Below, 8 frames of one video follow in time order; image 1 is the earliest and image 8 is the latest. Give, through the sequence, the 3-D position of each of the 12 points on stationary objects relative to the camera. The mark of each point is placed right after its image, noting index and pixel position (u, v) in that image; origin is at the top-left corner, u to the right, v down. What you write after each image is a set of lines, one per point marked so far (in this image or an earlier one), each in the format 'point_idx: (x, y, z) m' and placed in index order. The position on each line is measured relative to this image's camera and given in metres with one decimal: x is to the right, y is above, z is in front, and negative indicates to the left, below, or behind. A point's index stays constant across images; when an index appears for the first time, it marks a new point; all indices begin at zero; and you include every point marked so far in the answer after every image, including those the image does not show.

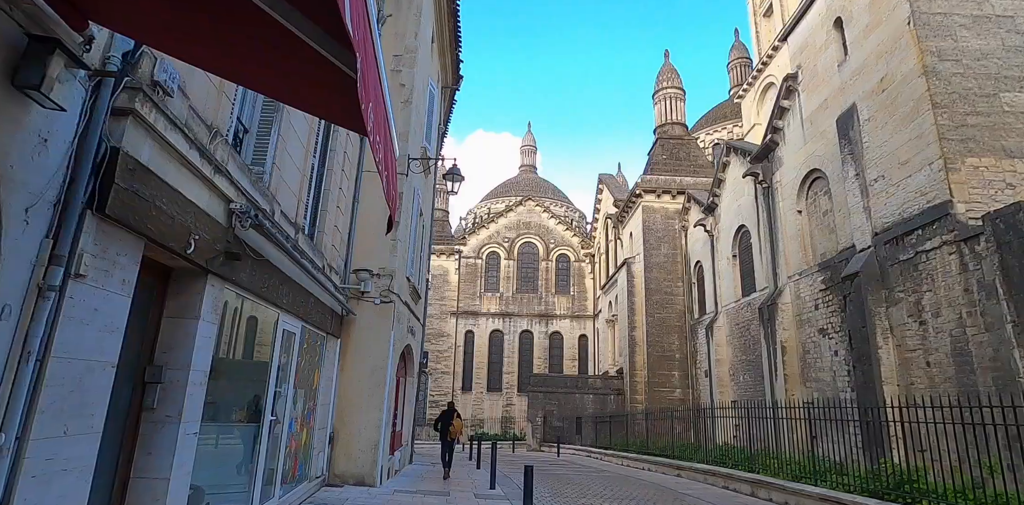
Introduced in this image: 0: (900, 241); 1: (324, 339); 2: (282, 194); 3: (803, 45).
0: (+6.9, +0.2, +10.2) m
1: (-2.2, -1.0, +6.6) m
2: (-1.9, +0.5, +4.8) m
3: (+7.5, +5.2, +14.6) m
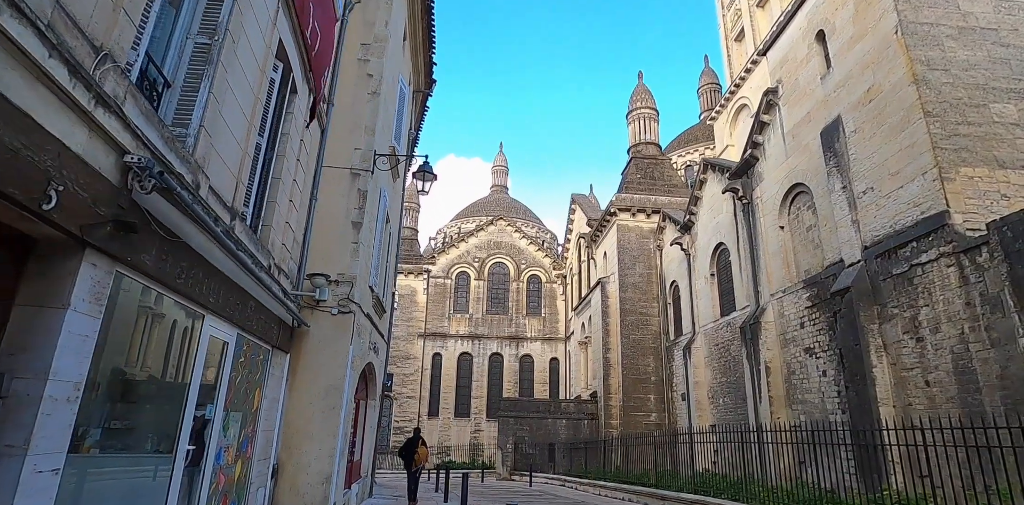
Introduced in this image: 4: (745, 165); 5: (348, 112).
0: (+6.5, 0.0, +9.8) m
1: (-2.4, -1.0, +5.7) m
2: (-2.0, +0.6, +3.9) m
3: (+6.8, +4.8, +14.4) m
4: (+6.2, +2.3, +15.3) m
5: (-2.3, +2.0, +8.0) m
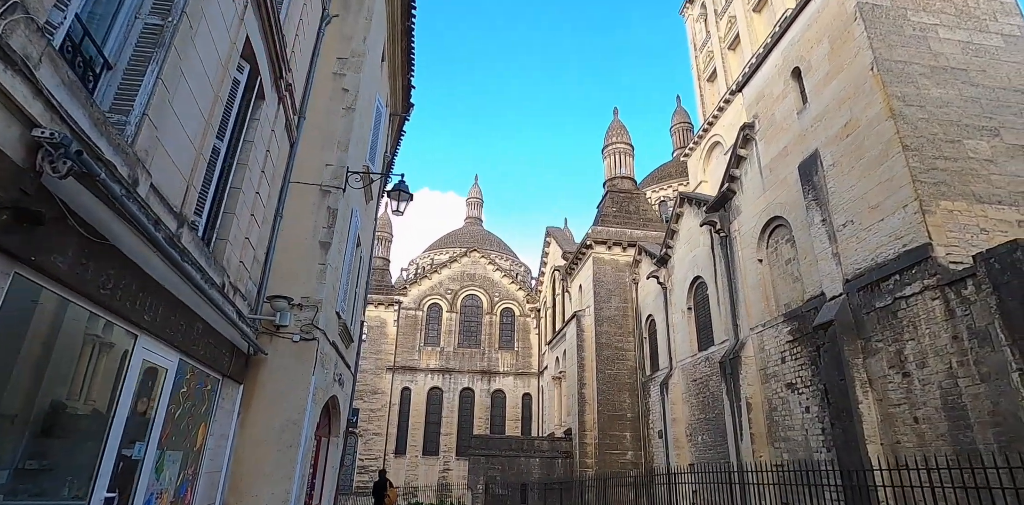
0: (+6.1, -0.6, +9.6) m
1: (-2.6, -1.1, +5.1) m
2: (-2.1, +0.5, +3.4) m
3: (+6.3, +4.0, +14.6) m
4: (+5.6, +1.4, +15.3) m
5: (-2.5, +1.7, +7.5) m
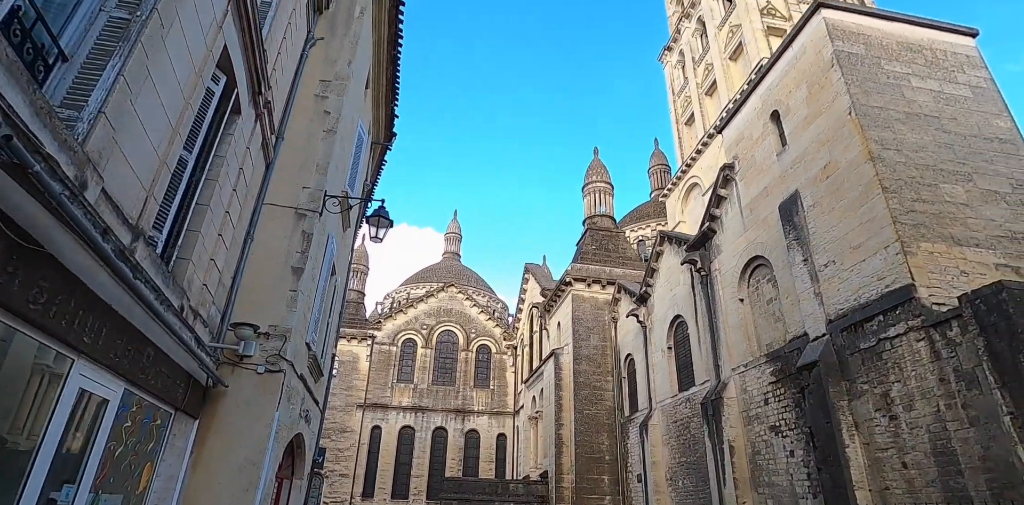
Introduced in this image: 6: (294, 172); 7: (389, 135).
0: (+5.7, -1.2, +9.5) m
1: (-2.7, -1.3, +4.6) m
2: (-2.1, +0.4, +3.1) m
3: (+5.8, +3.0, +14.8) m
4: (+5.1, +0.4, +15.3) m
5: (-2.7, +1.3, +7.3) m
6: (-2.7, +1.0, +7.1) m
7: (-2.7, +2.6, +12.7) m
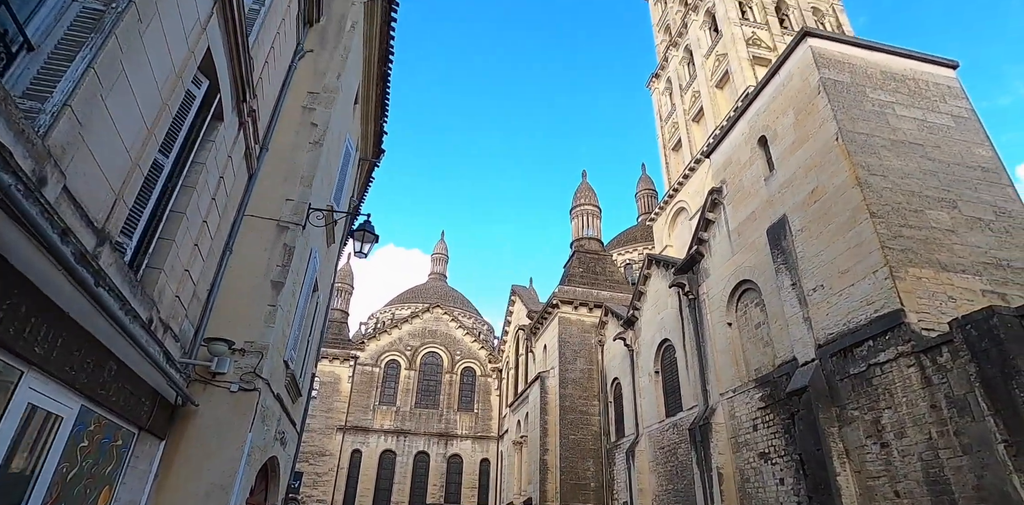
0: (+5.5, -1.6, +9.5) m
1: (-2.8, -1.4, +4.3) m
2: (-2.2, +0.4, +2.9) m
3: (+5.6, +2.3, +14.9) m
4: (+4.7, -0.2, +15.3) m
5: (-2.8, +1.1, +7.1) m
6: (-2.8, +0.8, +6.9) m
7: (-2.9, +2.2, +12.6) m
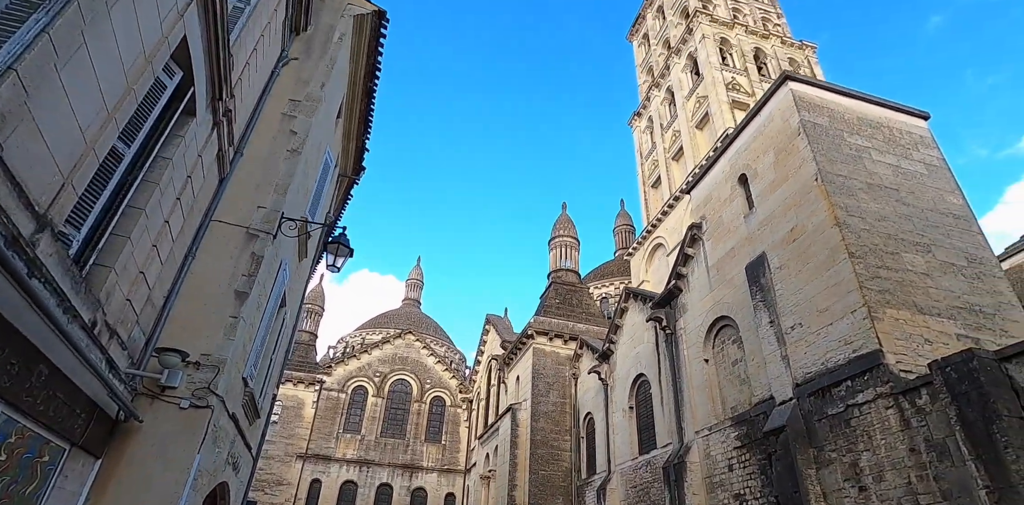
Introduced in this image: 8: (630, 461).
0: (+5.1, -2.3, +9.3) m
1: (-3.0, -1.3, +3.9) m
2: (-2.2, +0.5, +2.6) m
3: (+5.1, +1.4, +15.0) m
4: (+4.1, -1.1, +15.2) m
5: (-3.0, +1.0, +6.8) m
6: (-3.0, +0.7, +6.6) m
7: (-3.3, +1.8, +12.4) m
8: (+3.2, -5.6, +15.5) m
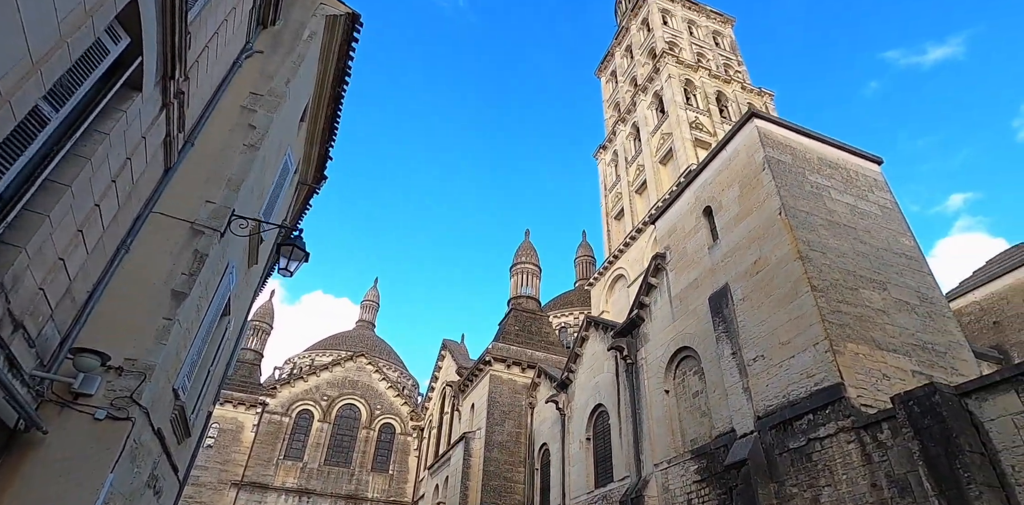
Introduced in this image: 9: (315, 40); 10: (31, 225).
0: (+4.4, -2.8, +9.2) m
1: (-3.2, -1.2, +3.3) m
2: (-2.2, +0.7, +2.2) m
3: (+4.2, +0.6, +15.0) m
4: (+3.1, -1.9, +15.0) m
5: (-3.3, +1.0, +6.3) m
6: (-3.3, +0.7, +6.0) m
7: (-4.0, +1.5, +11.9) m
8: (+1.9, -6.3, +15.0) m
9: (-2.9, +3.1, +8.5) m
10: (-2.9, +0.2, +3.5) m
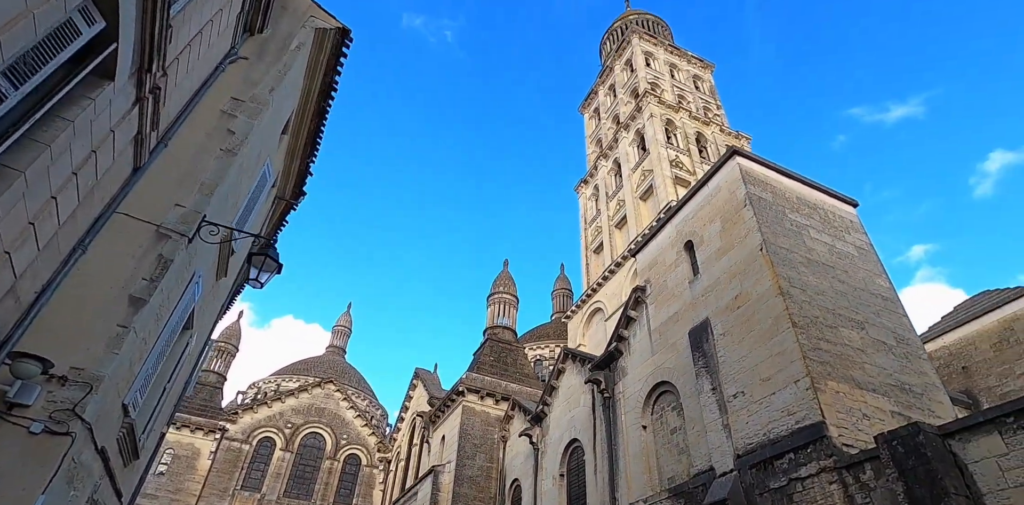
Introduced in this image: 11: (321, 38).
0: (+4.0, -3.3, +9.0) m
1: (-3.3, -1.1, +2.9) m
2: (-2.2, +0.8, +1.9) m
3: (+3.6, -0.3, +15.0) m
4: (+2.5, -2.7, +14.8) m
5: (-3.5, +0.9, +6.0) m
6: (-3.4, +0.6, +5.7) m
7: (-4.3, +1.2, +11.6) m
8: (+1.1, -7.1, +14.5) m
9: (-3.1, +2.9, +8.3) m
10: (-3.0, +0.2, +3.2) m
11: (-3.0, +3.3, +8.9) m
